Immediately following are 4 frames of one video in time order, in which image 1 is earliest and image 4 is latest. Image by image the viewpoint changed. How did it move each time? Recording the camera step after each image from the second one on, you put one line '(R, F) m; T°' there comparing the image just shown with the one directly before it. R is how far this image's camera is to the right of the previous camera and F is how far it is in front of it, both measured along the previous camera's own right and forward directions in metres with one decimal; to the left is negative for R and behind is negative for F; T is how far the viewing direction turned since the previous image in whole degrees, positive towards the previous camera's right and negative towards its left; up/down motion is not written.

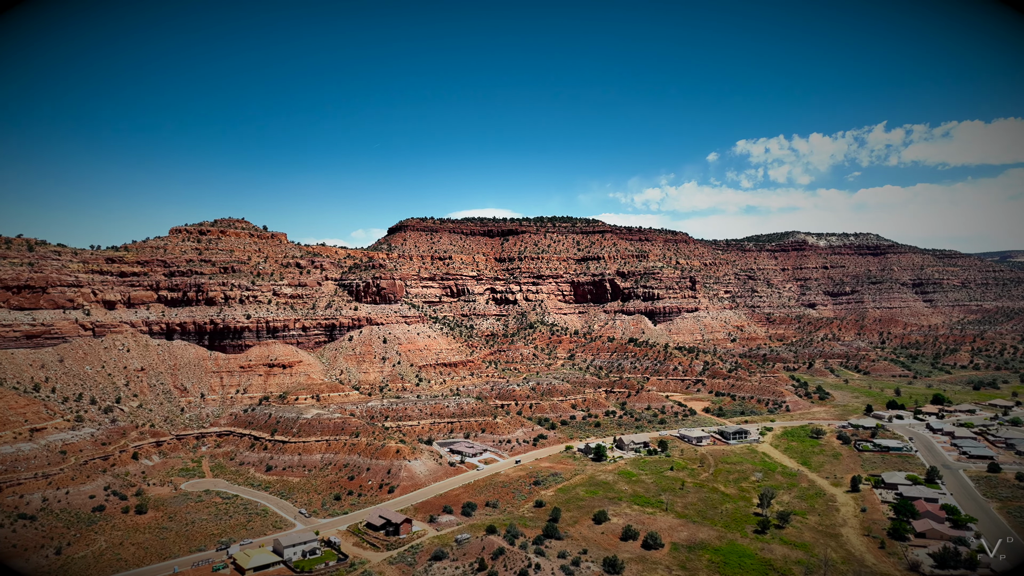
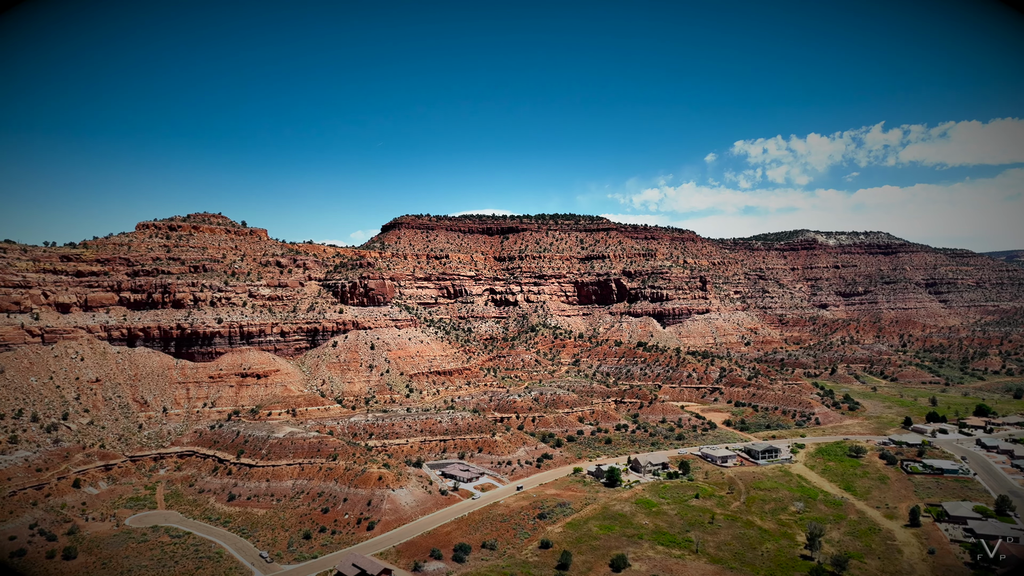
(0.0, +6.4) m; 0°
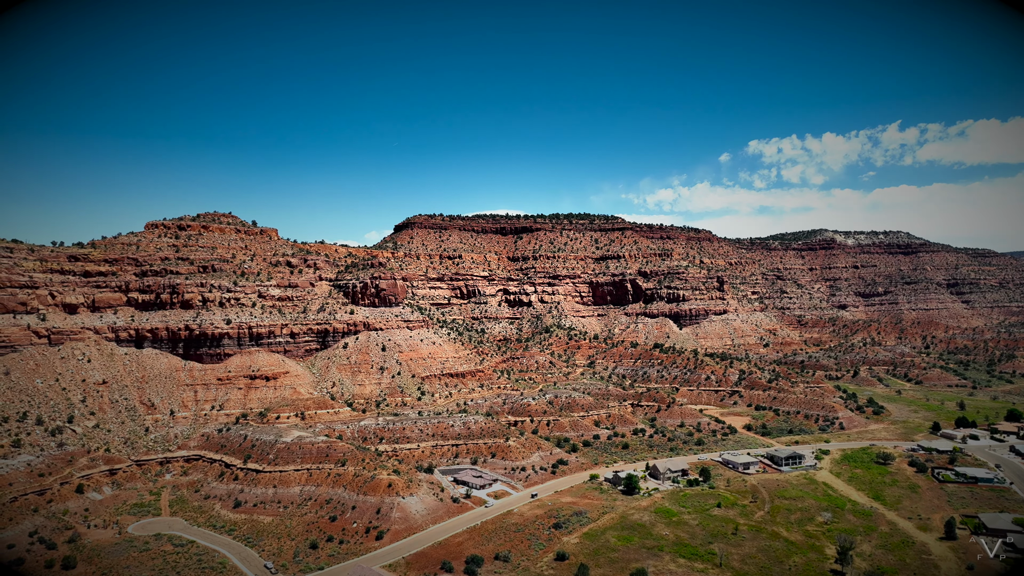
(-0.2, +1.5) m; -1°
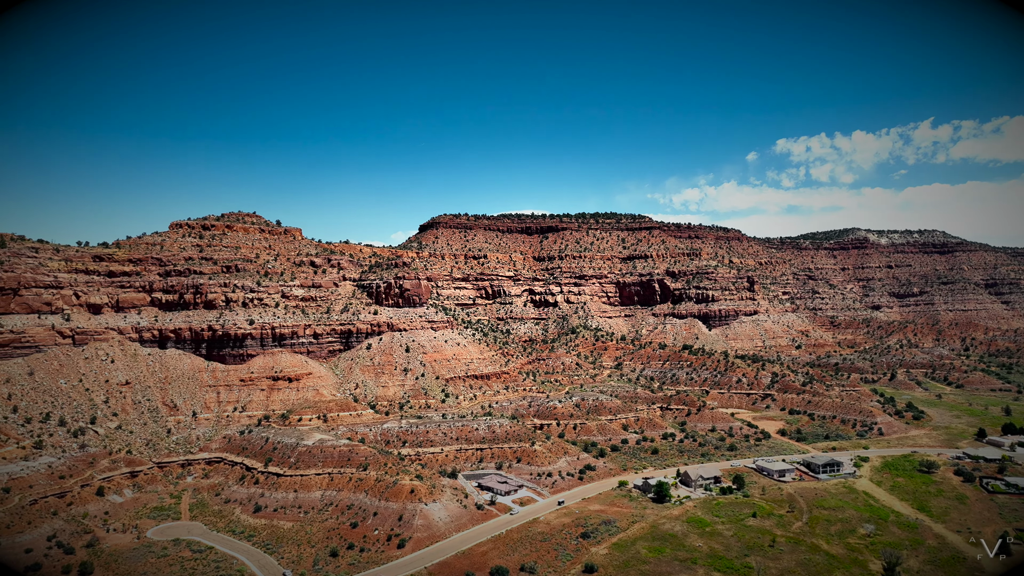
(-0.4, +1.4) m; -2°
